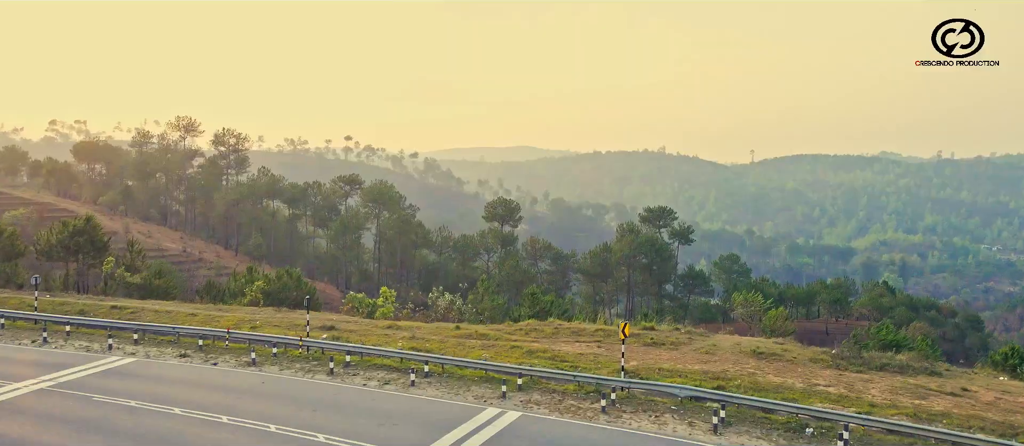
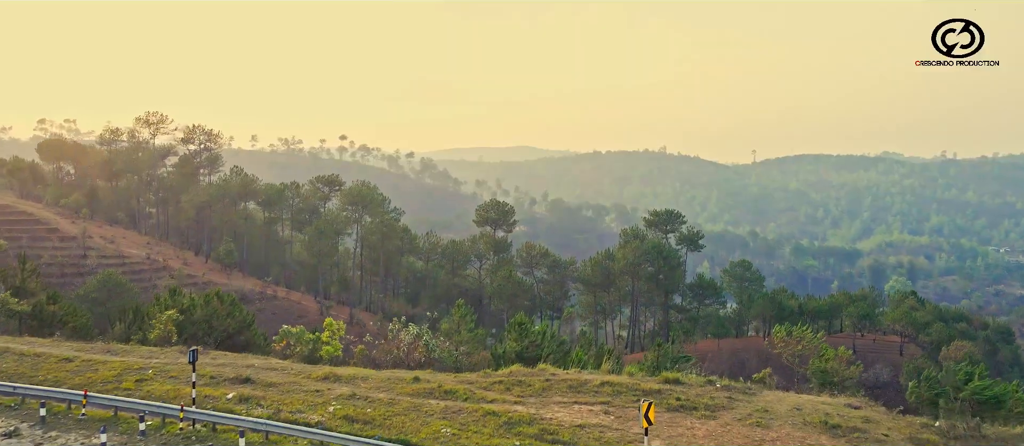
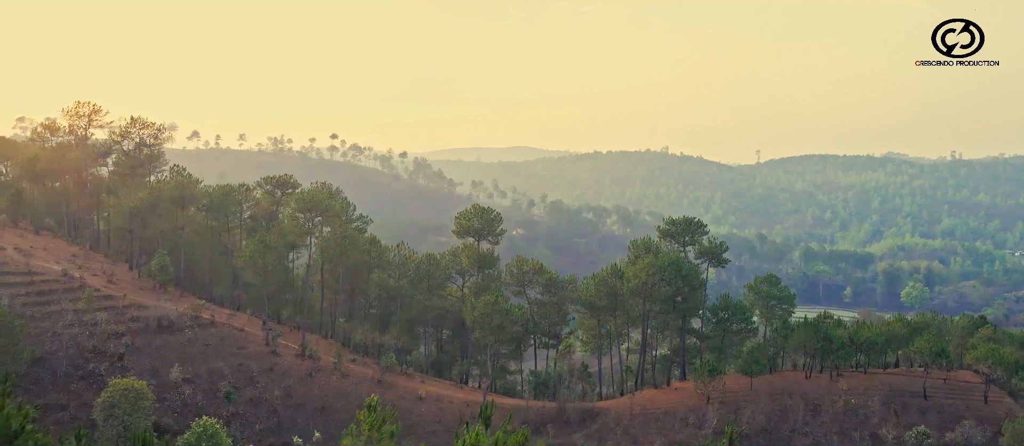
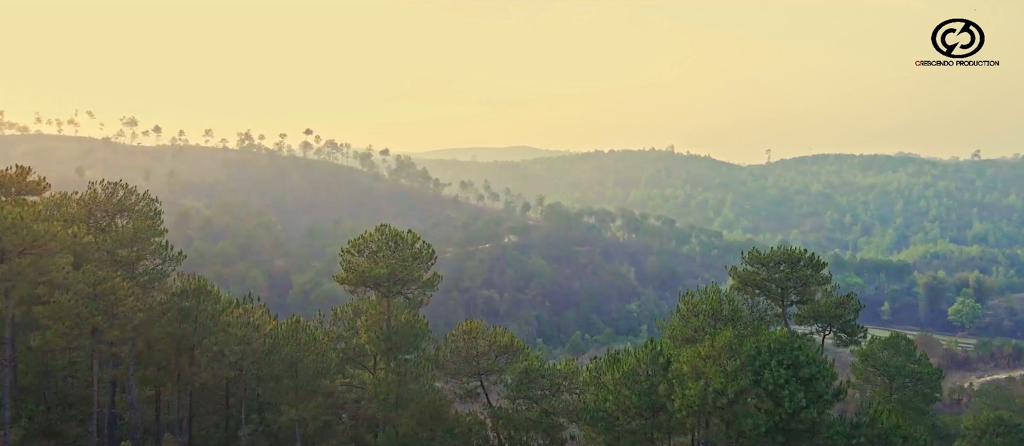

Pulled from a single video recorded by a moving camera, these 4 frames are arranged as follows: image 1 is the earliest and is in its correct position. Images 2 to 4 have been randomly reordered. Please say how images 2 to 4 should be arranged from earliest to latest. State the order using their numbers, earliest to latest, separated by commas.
2, 3, 4
